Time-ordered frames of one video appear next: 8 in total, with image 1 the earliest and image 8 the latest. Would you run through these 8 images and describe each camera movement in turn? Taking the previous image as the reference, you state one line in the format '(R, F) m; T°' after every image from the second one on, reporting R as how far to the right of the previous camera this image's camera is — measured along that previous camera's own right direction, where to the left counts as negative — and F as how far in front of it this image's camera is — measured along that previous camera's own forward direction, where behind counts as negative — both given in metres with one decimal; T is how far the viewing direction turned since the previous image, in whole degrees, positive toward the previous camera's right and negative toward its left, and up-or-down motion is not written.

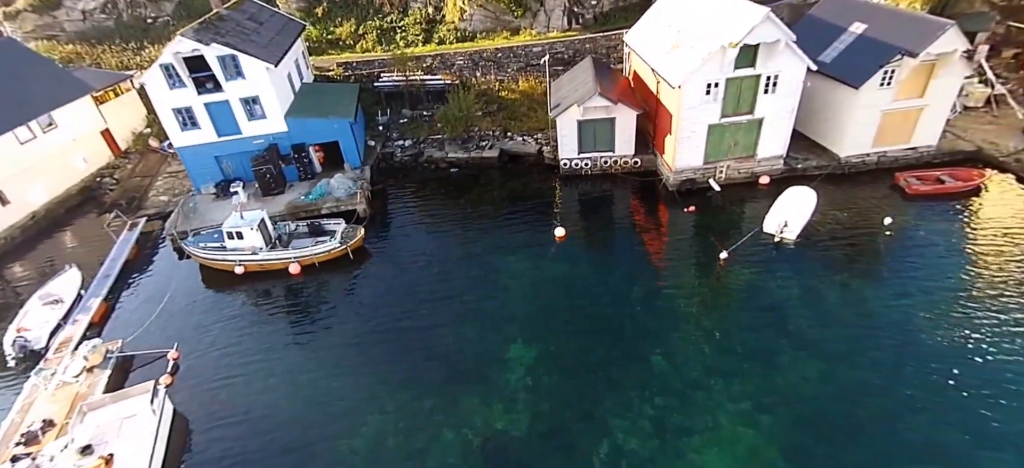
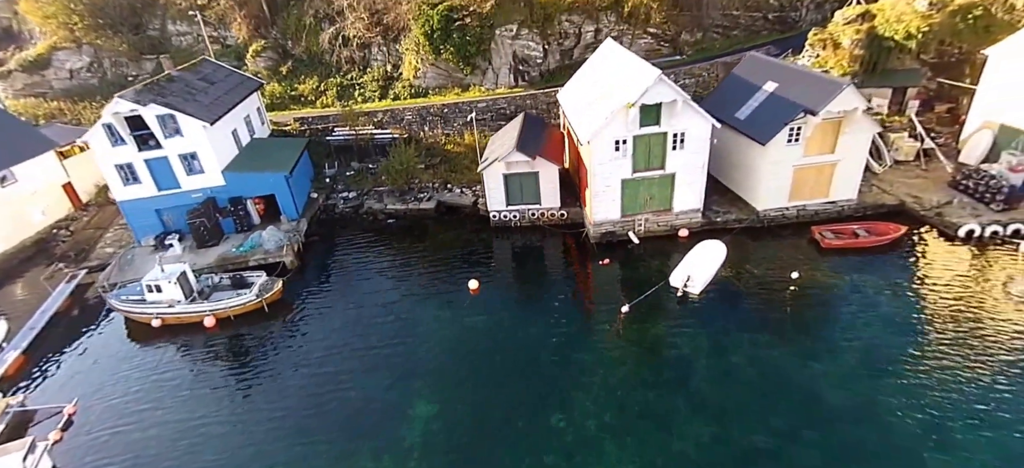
(+4.5, -0.2) m; -1°
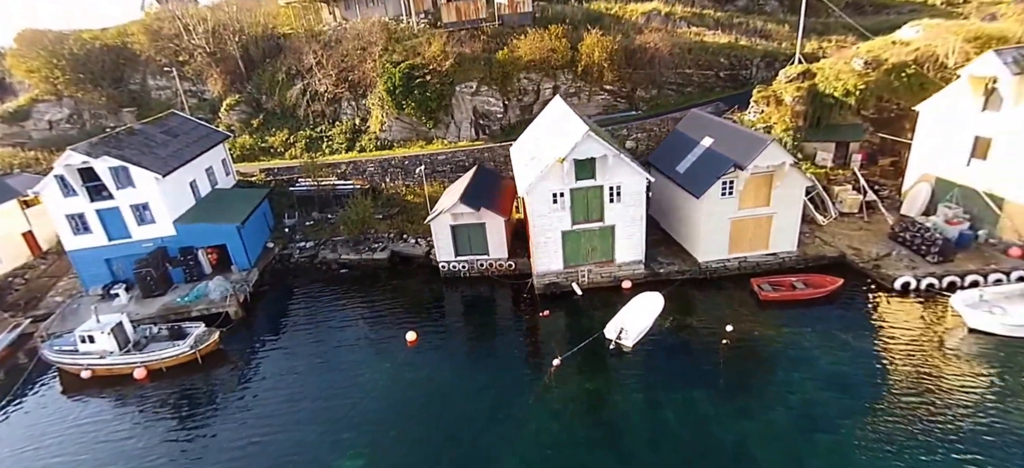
(+2.7, -0.1) m; 0°
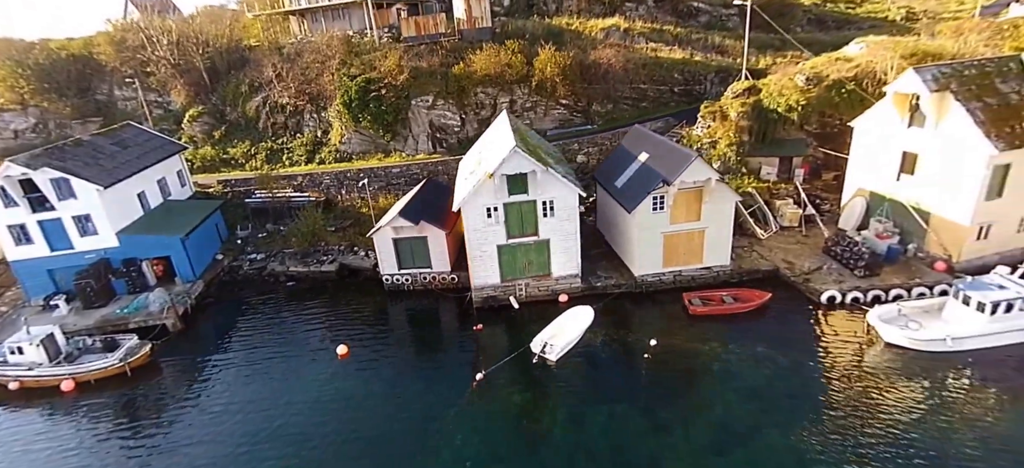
(+2.9, -0.2) m; +1°
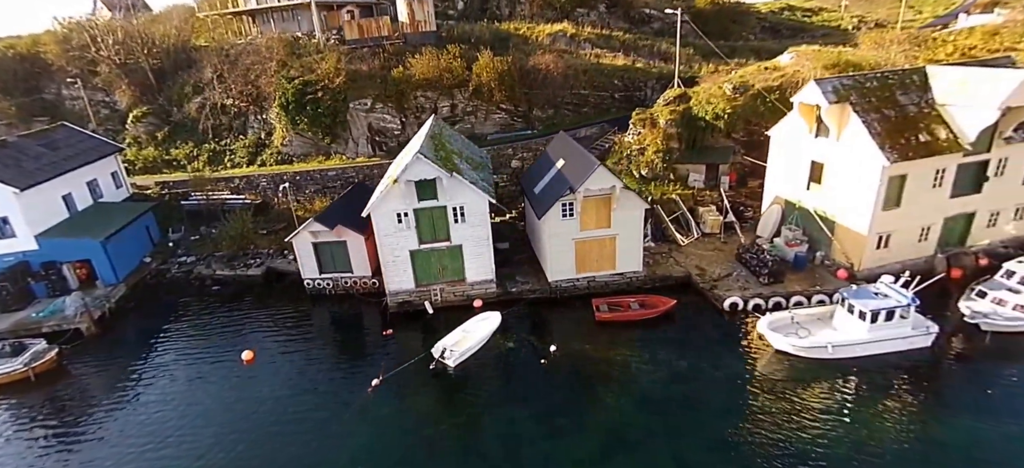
(+3.9, -0.2) m; +1°
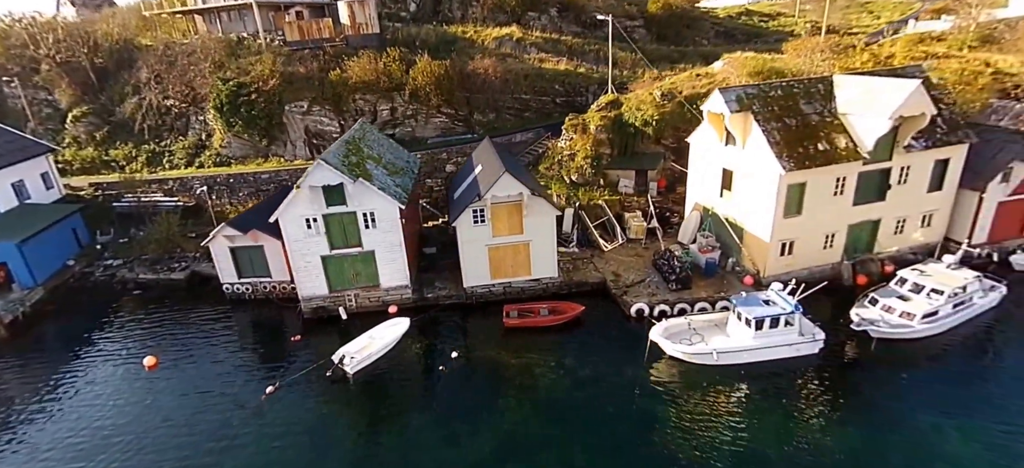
(+3.8, -0.1) m; +1°
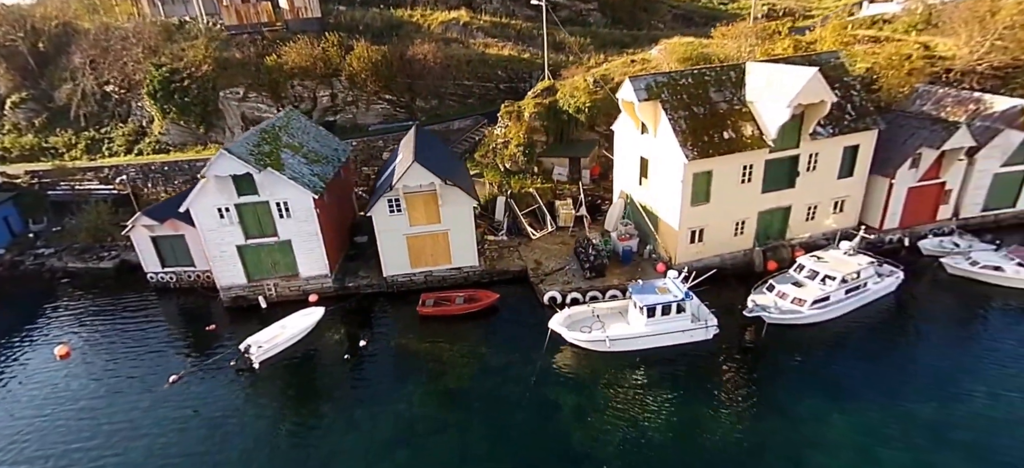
(+3.7, -0.2) m; +1°
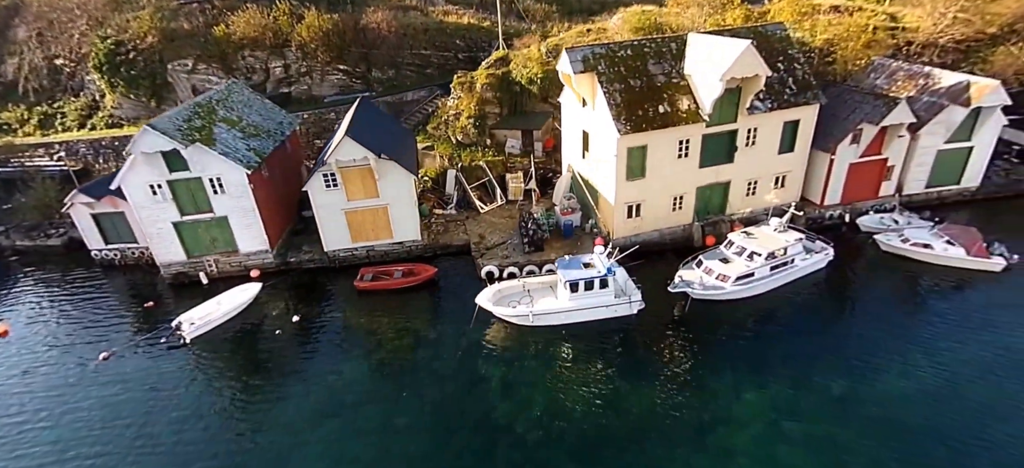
(+3.0, +0.2) m; 0°
